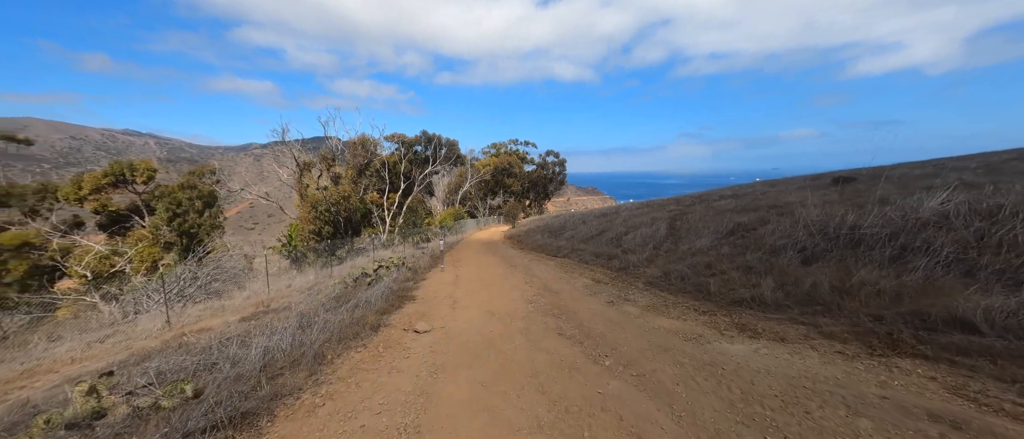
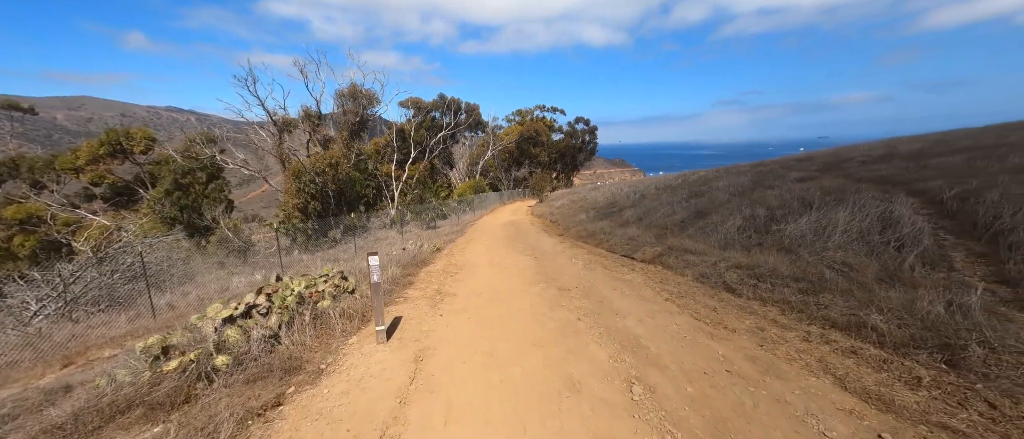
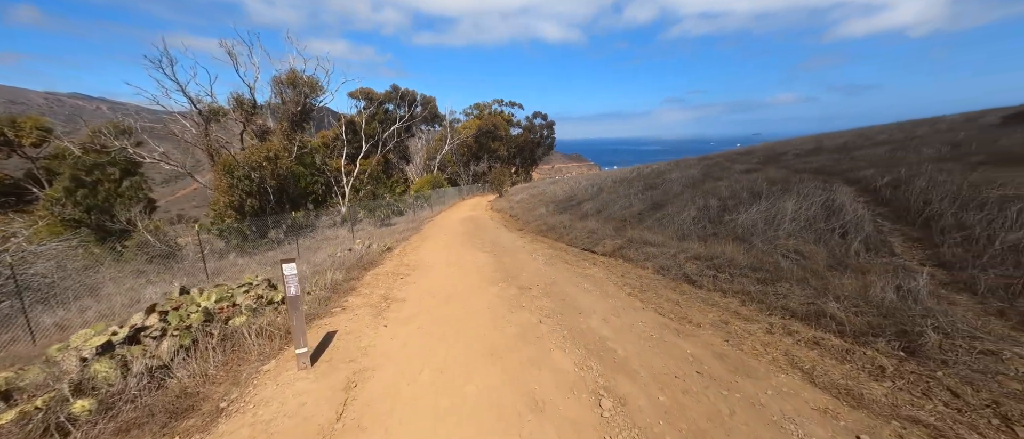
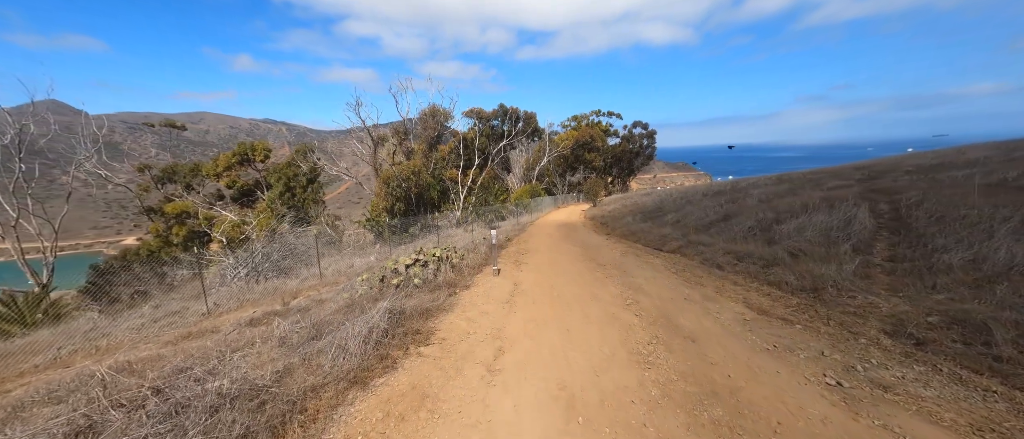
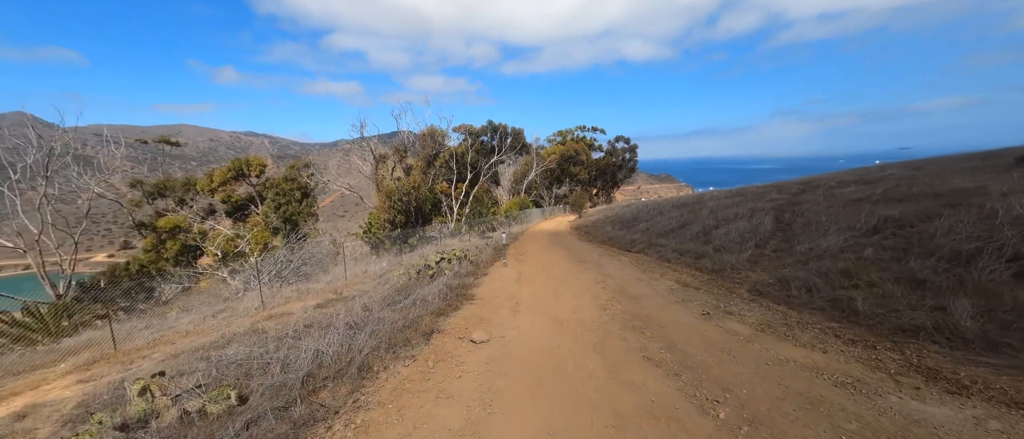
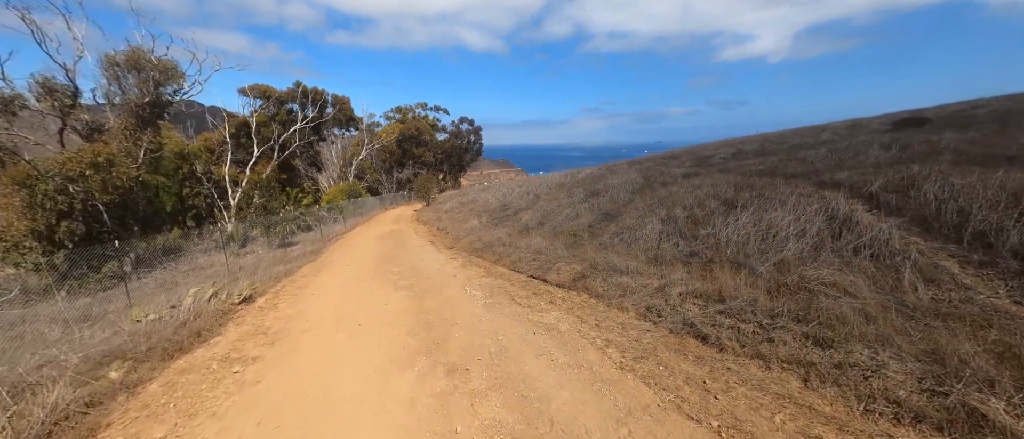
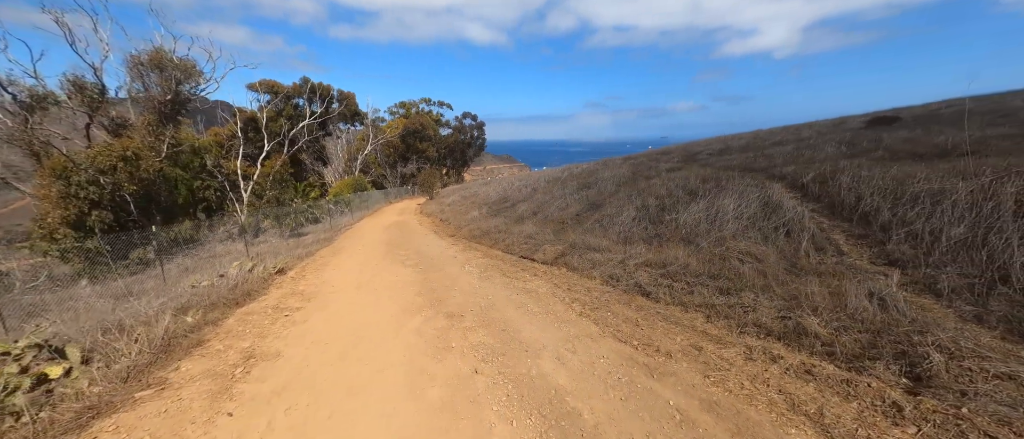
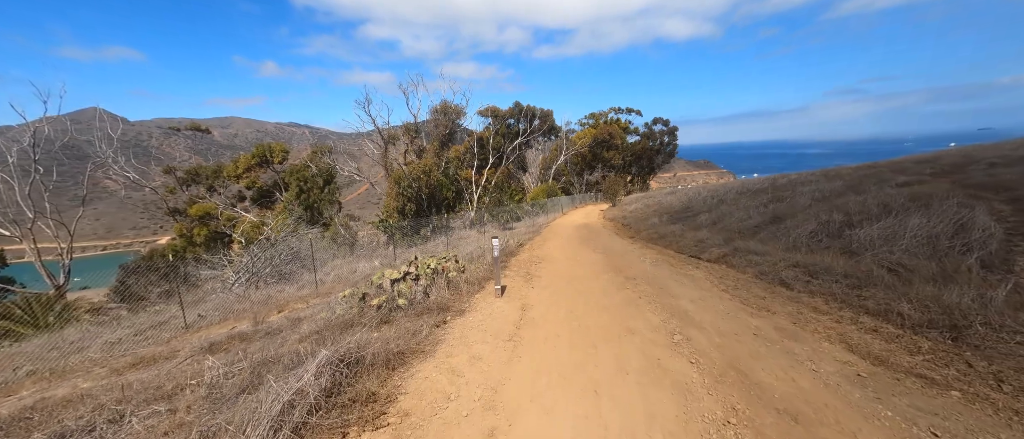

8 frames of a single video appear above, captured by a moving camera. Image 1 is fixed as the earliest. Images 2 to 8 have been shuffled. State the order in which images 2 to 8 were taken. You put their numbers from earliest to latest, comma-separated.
5, 4, 8, 2, 3, 7, 6
